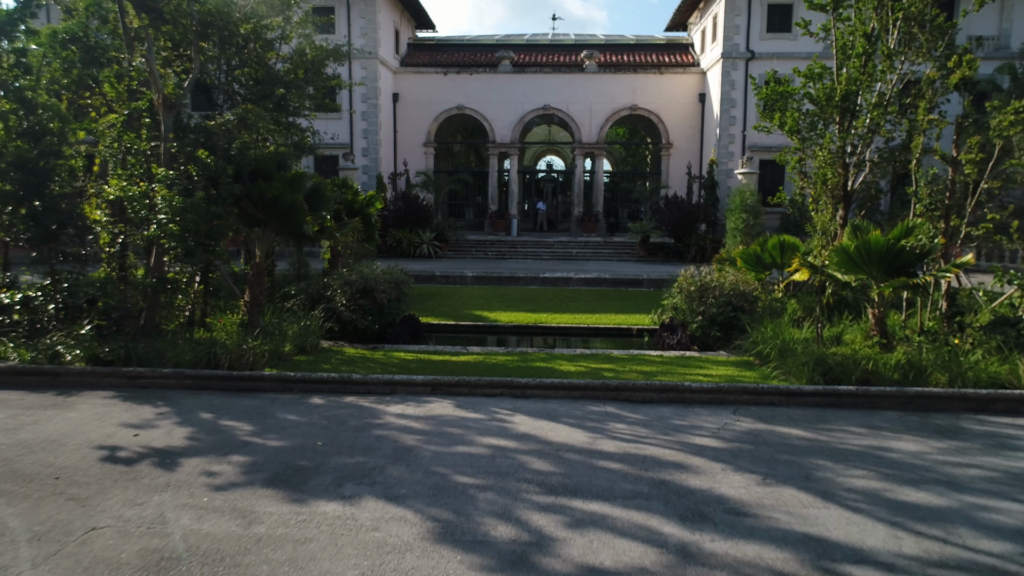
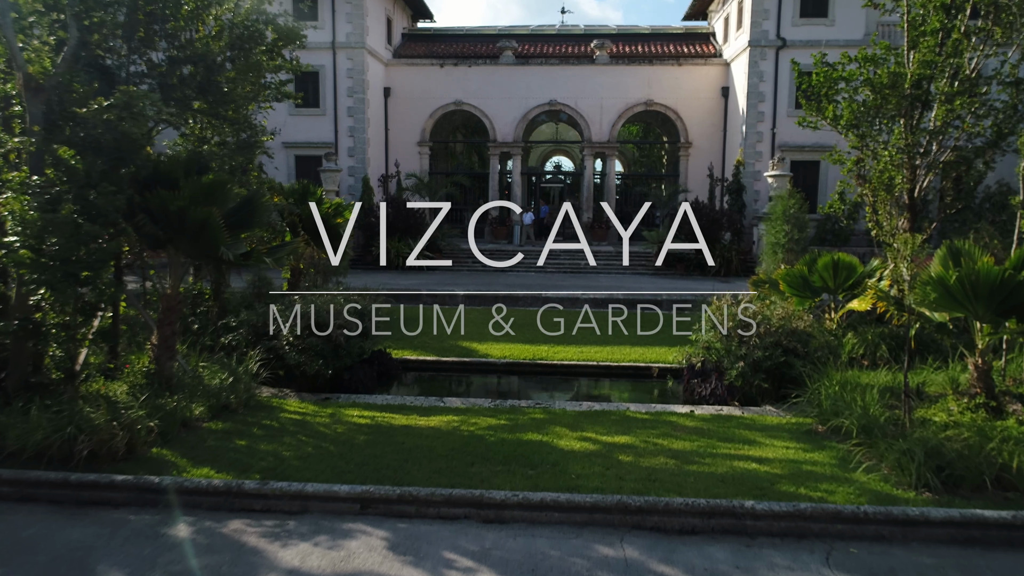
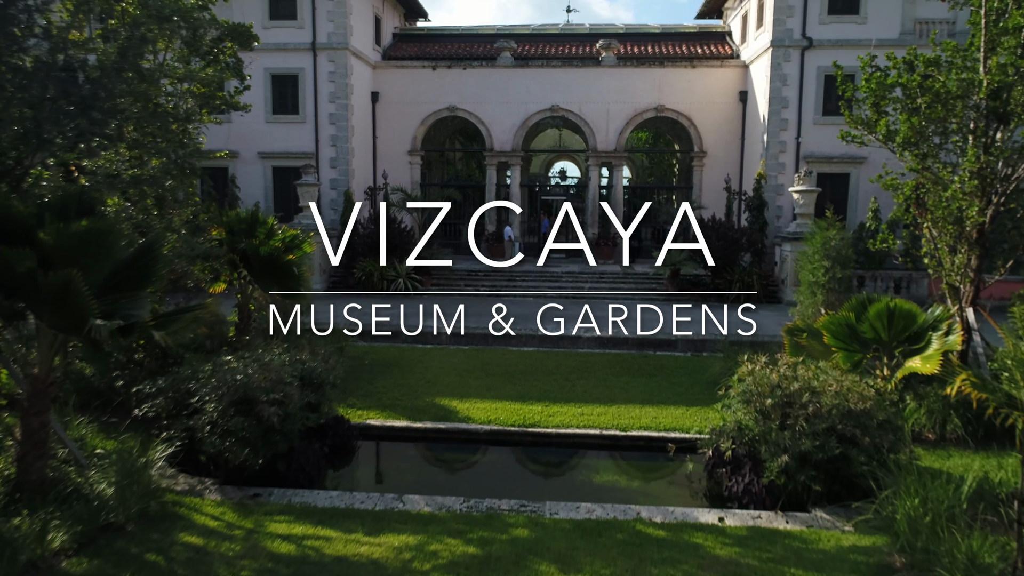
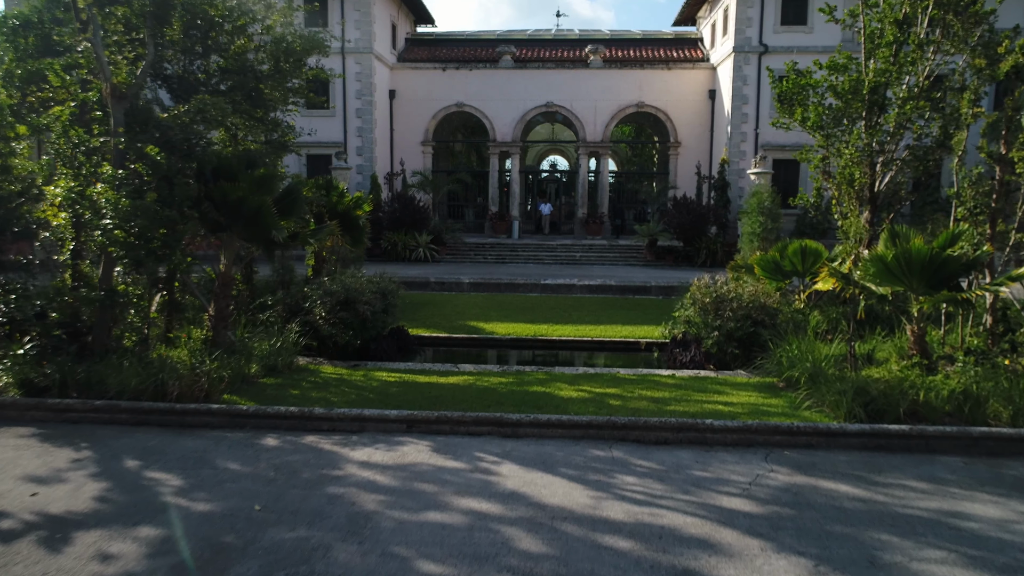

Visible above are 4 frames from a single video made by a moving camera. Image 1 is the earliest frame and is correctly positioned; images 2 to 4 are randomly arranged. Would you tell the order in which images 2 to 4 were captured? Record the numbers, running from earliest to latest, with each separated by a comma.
4, 2, 3
